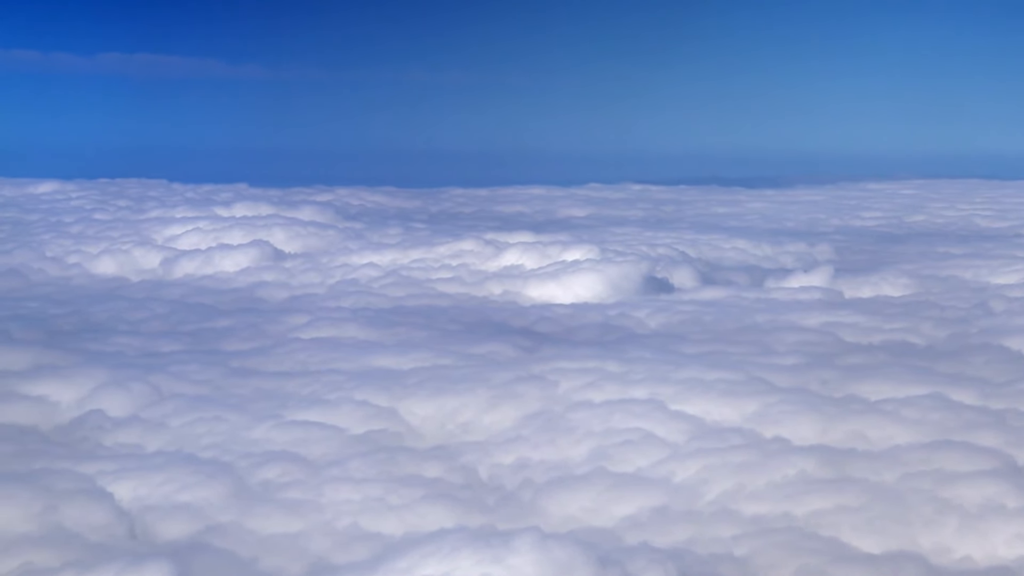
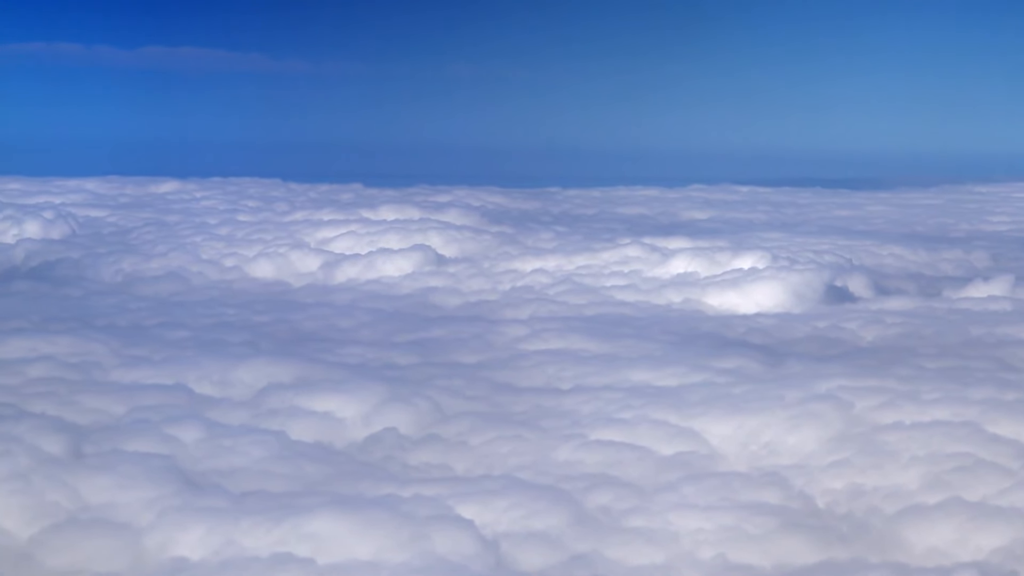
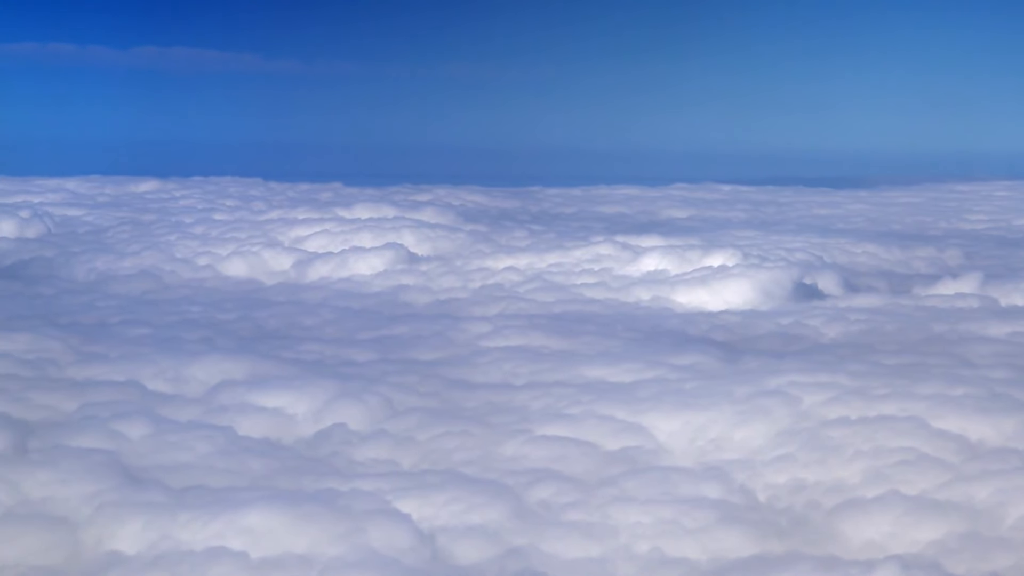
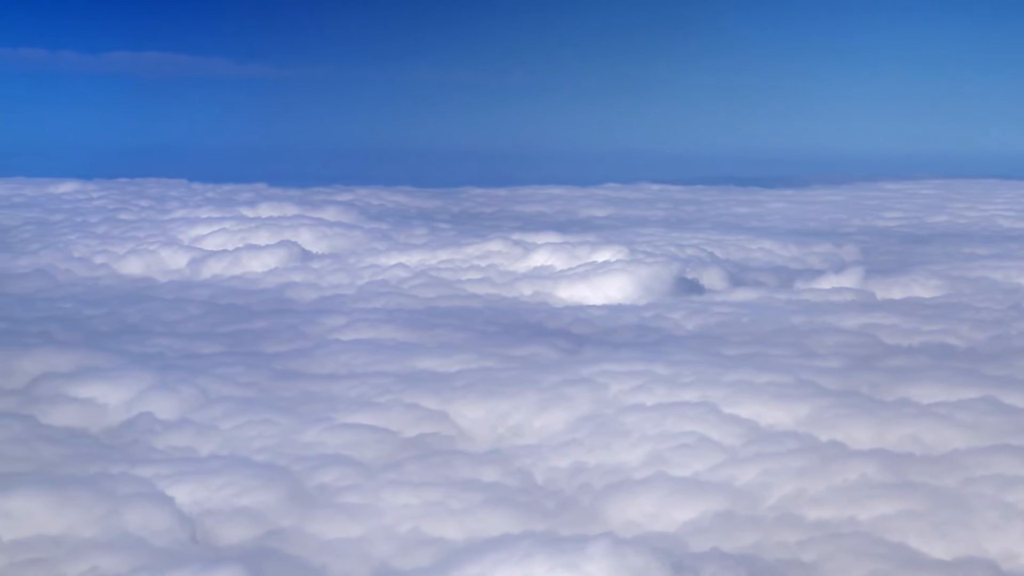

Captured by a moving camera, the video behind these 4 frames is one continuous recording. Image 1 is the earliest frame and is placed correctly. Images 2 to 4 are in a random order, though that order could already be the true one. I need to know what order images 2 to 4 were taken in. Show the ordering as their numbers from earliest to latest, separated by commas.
4, 3, 2
